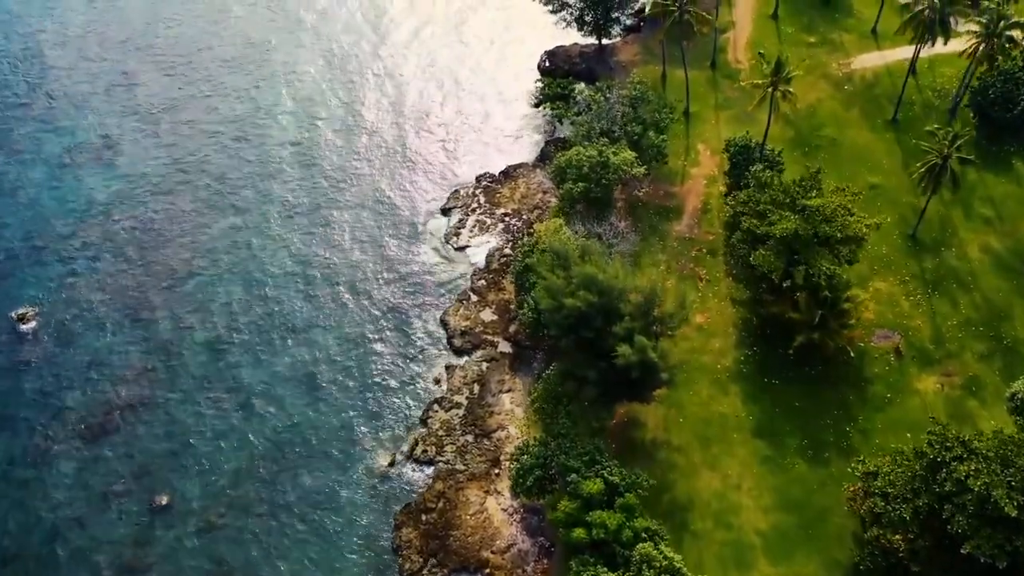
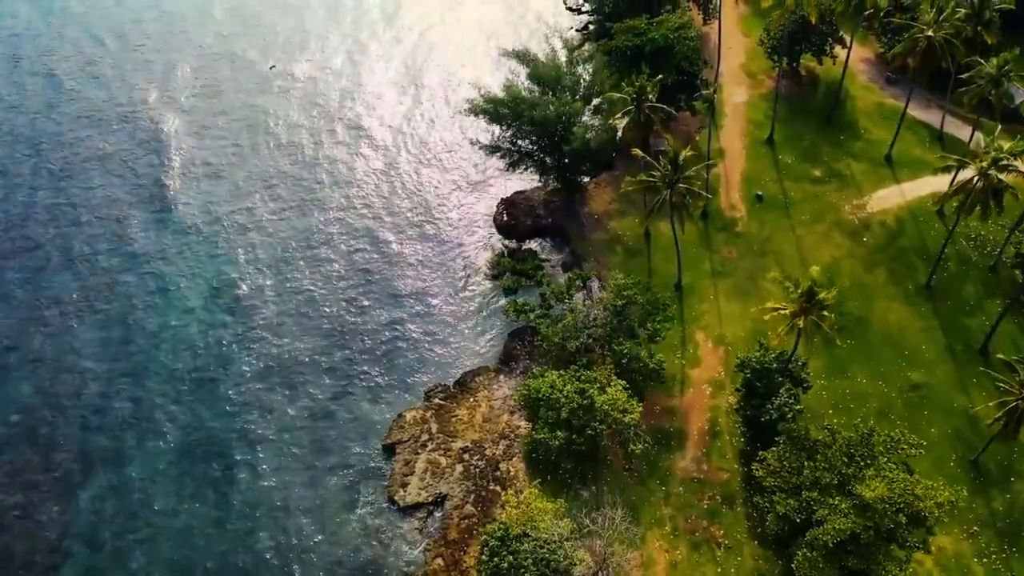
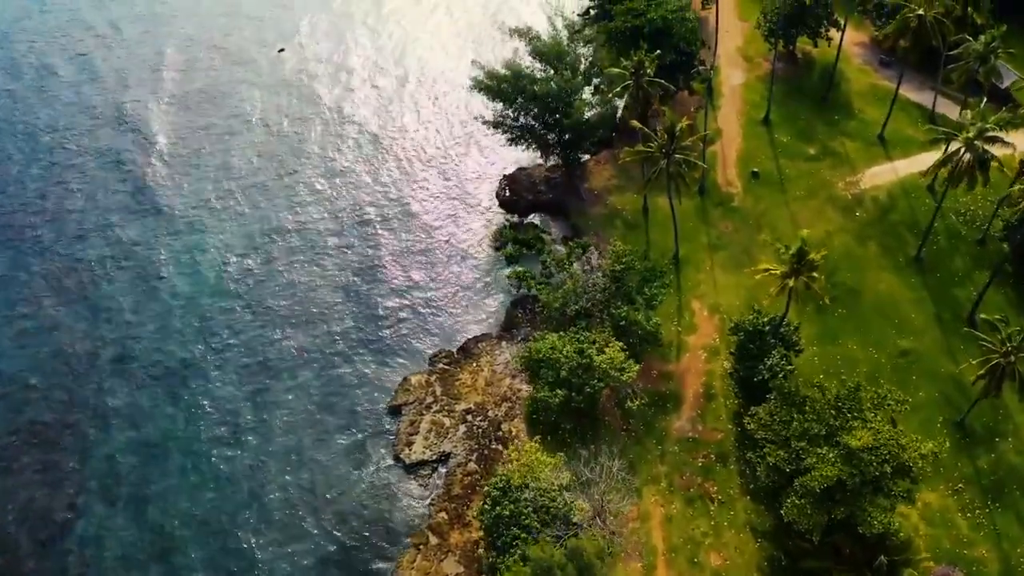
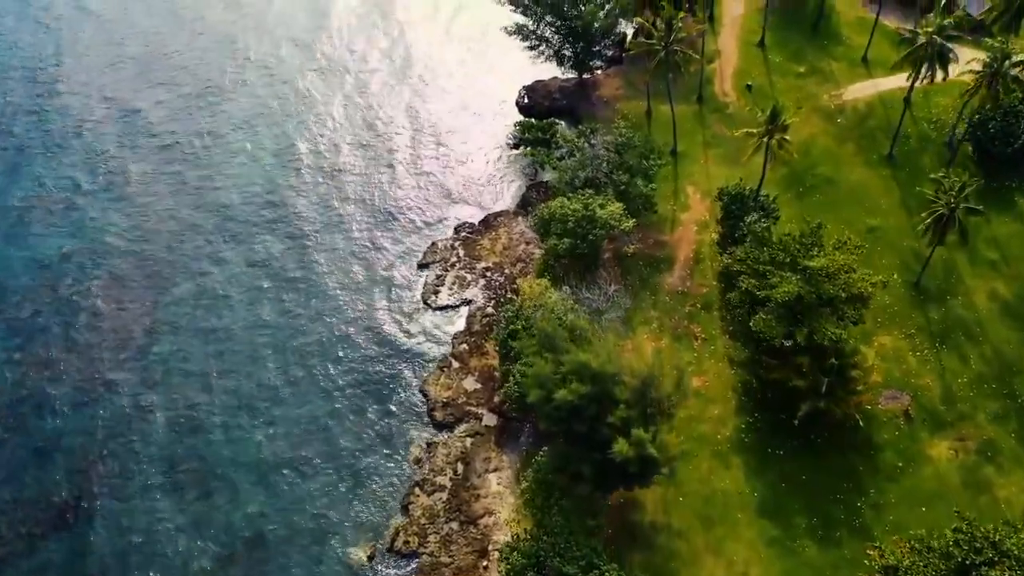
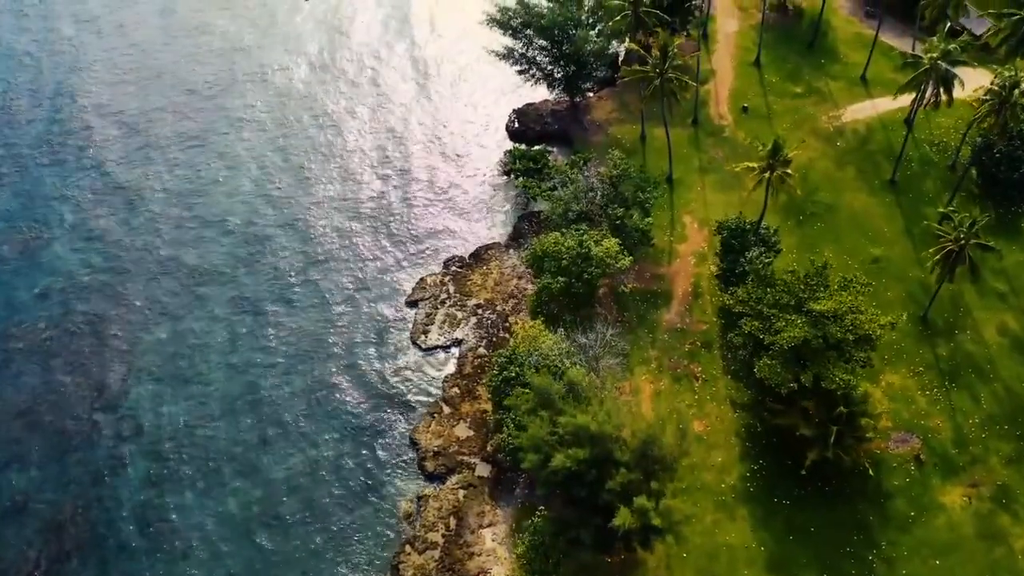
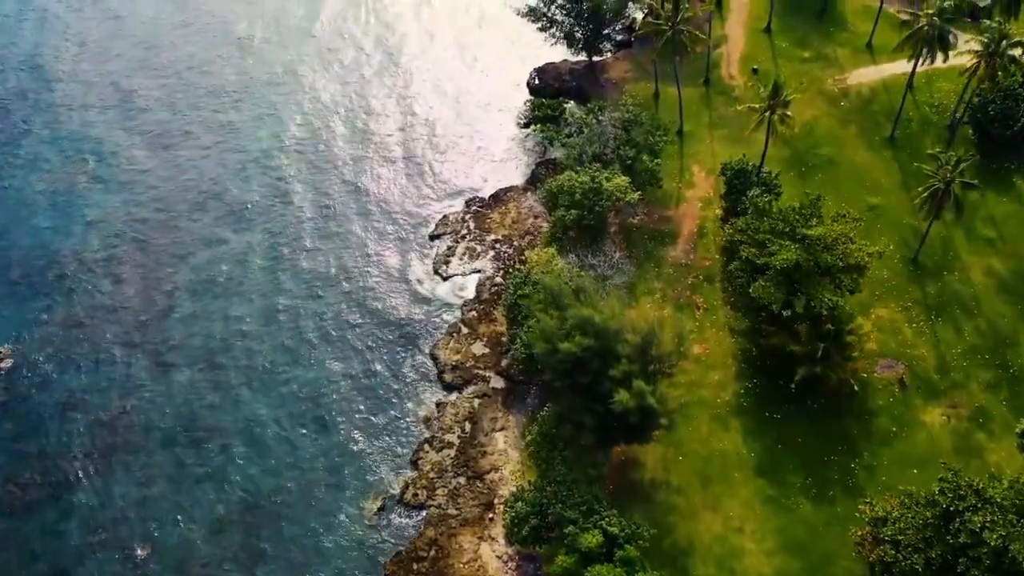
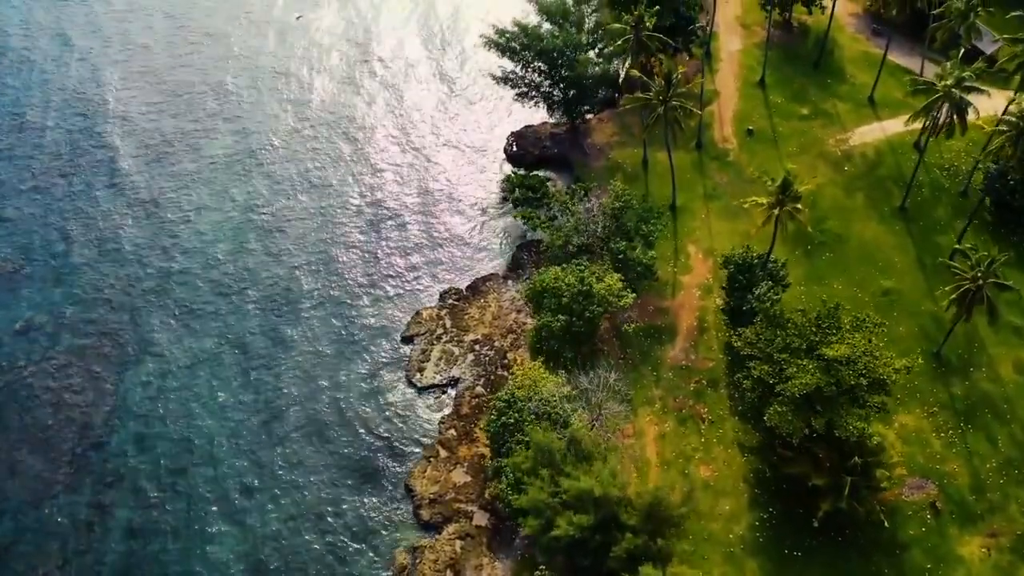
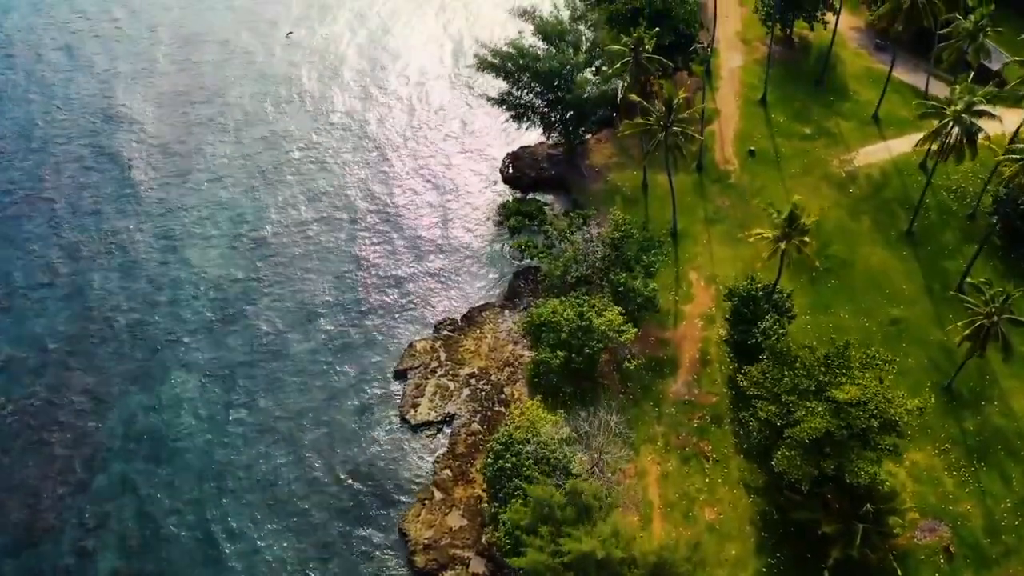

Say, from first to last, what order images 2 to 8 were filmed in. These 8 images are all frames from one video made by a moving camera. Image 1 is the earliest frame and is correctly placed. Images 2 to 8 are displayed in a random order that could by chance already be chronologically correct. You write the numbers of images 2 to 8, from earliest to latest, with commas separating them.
6, 4, 5, 7, 8, 3, 2
